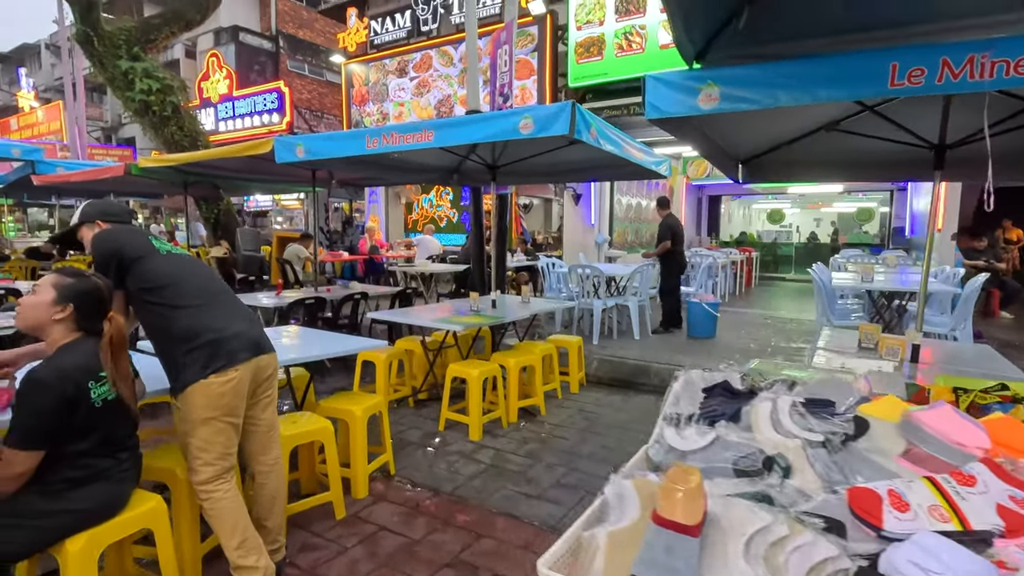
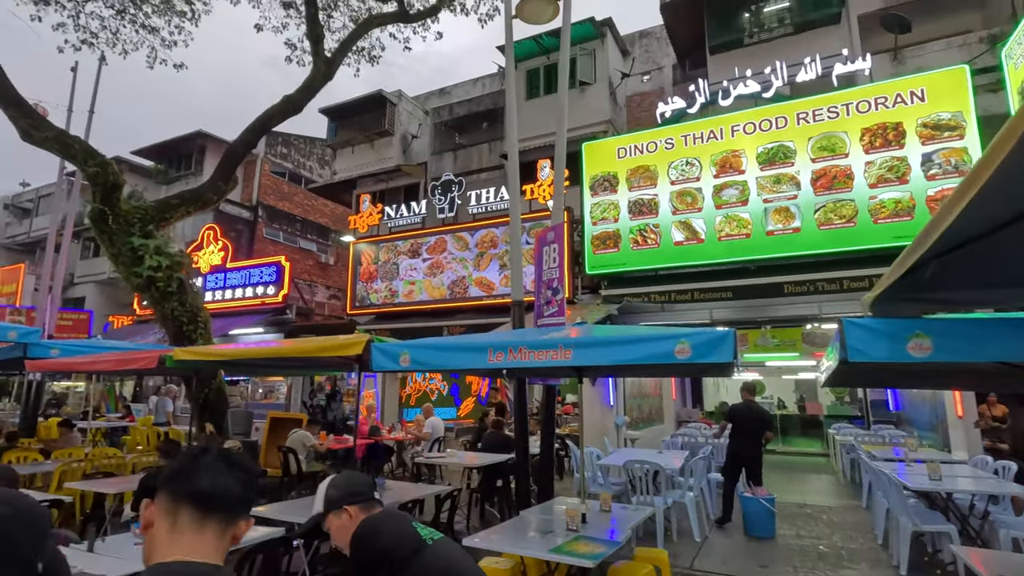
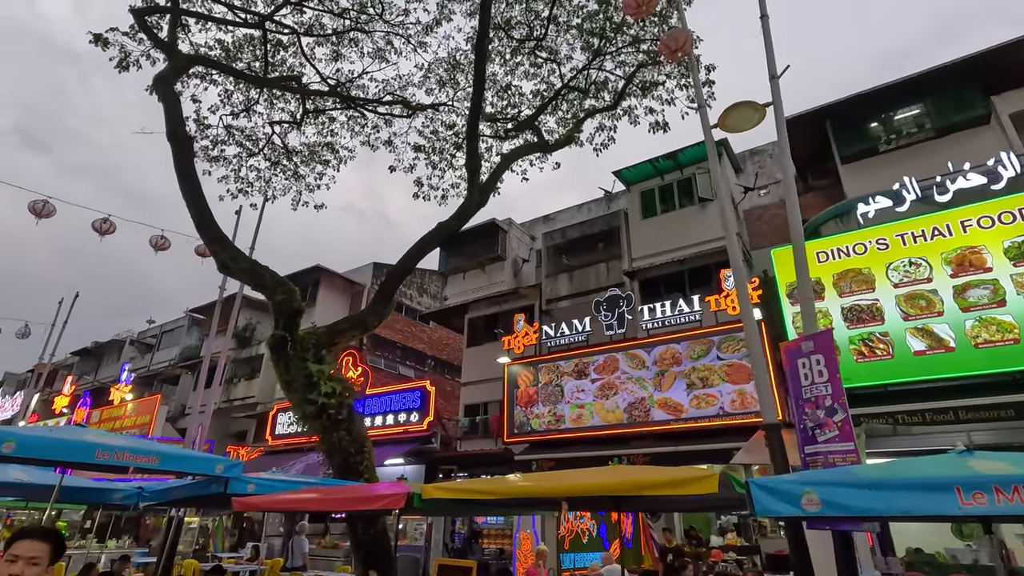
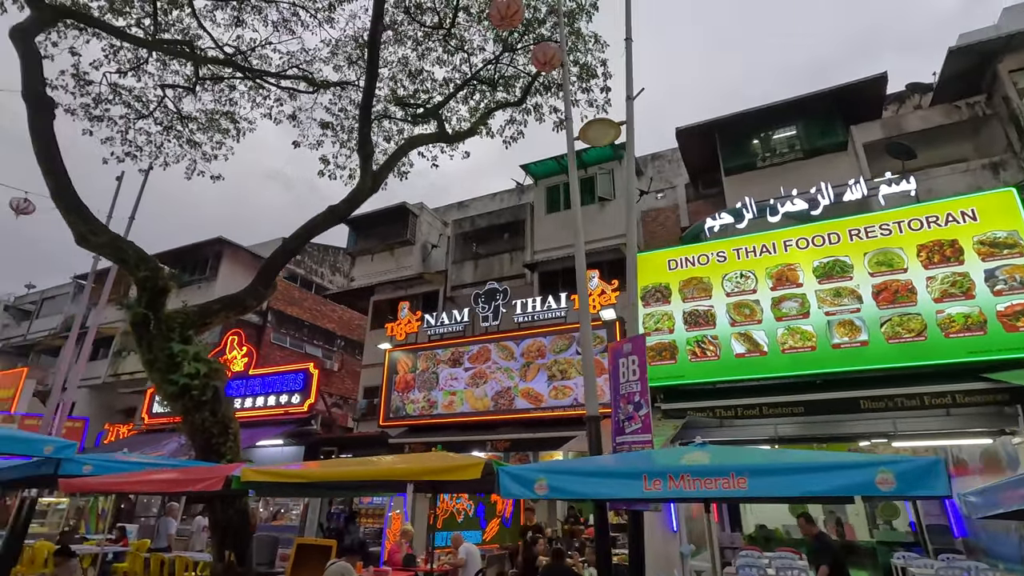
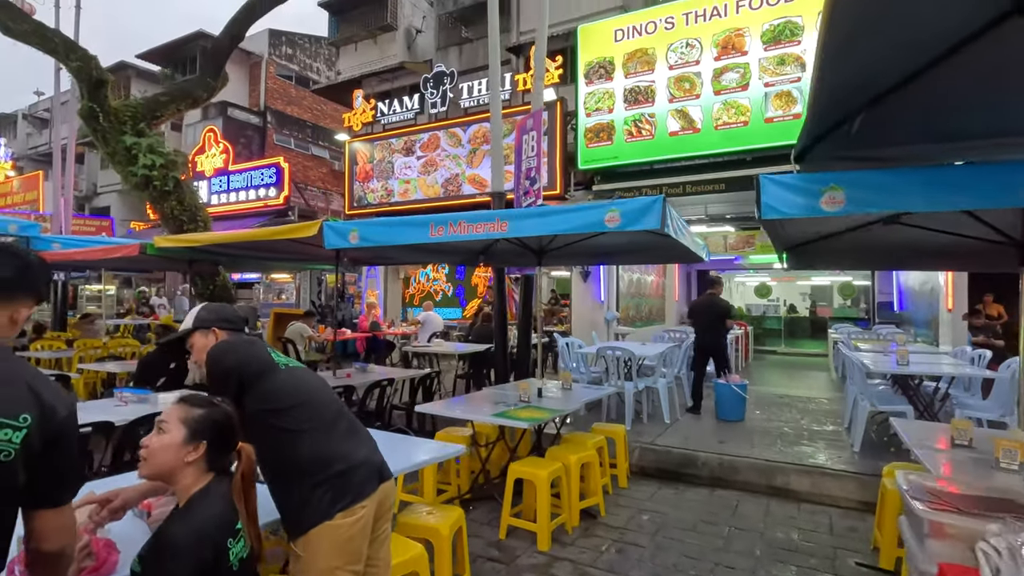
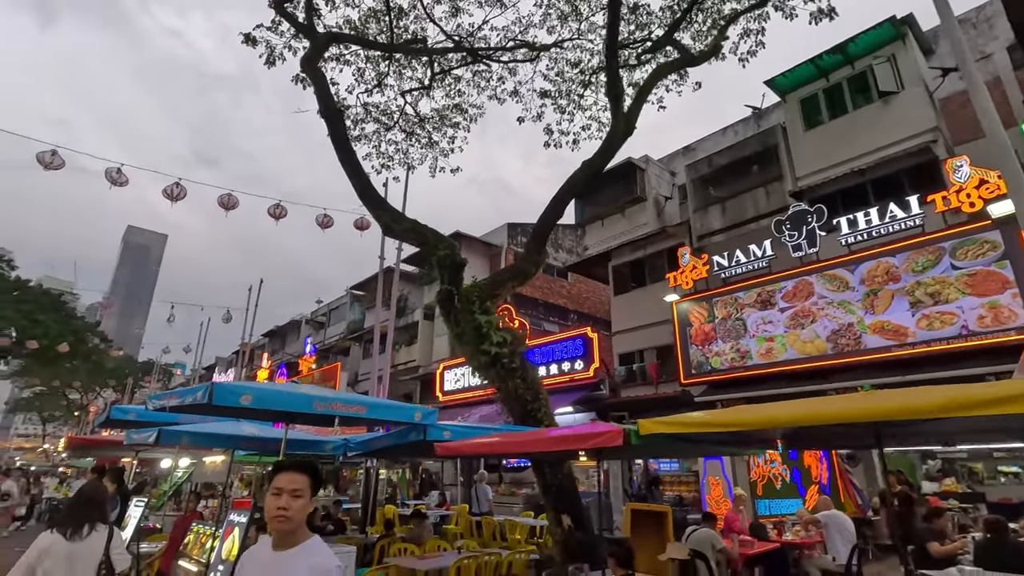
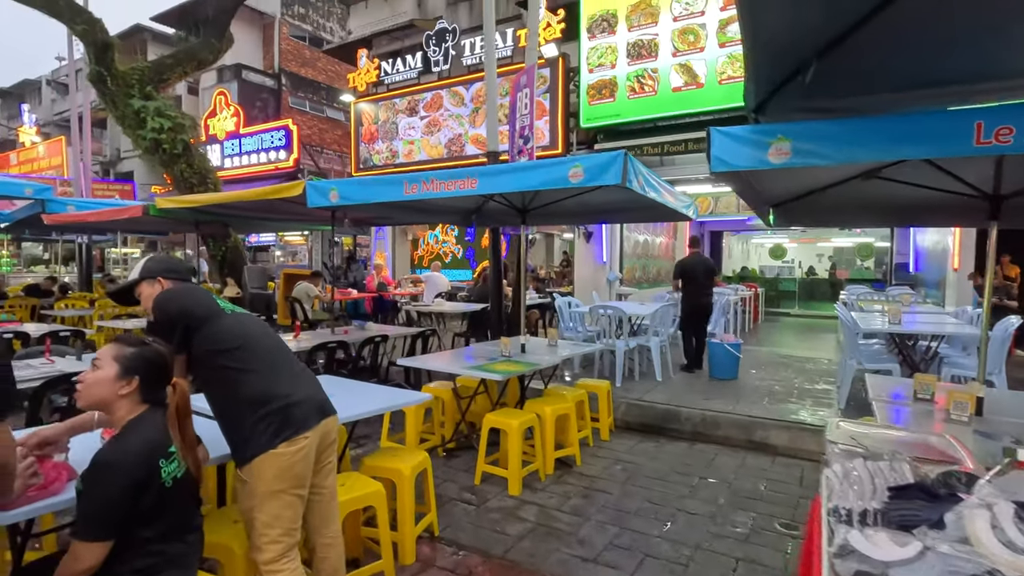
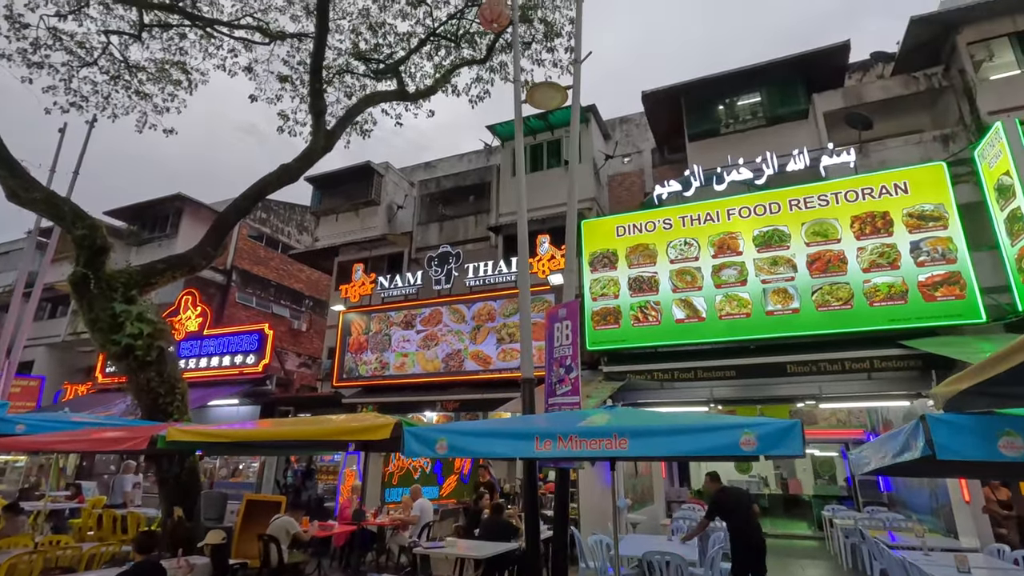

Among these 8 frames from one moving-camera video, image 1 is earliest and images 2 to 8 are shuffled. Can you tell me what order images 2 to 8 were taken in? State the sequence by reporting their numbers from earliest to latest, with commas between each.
7, 5, 2, 8, 4, 3, 6
